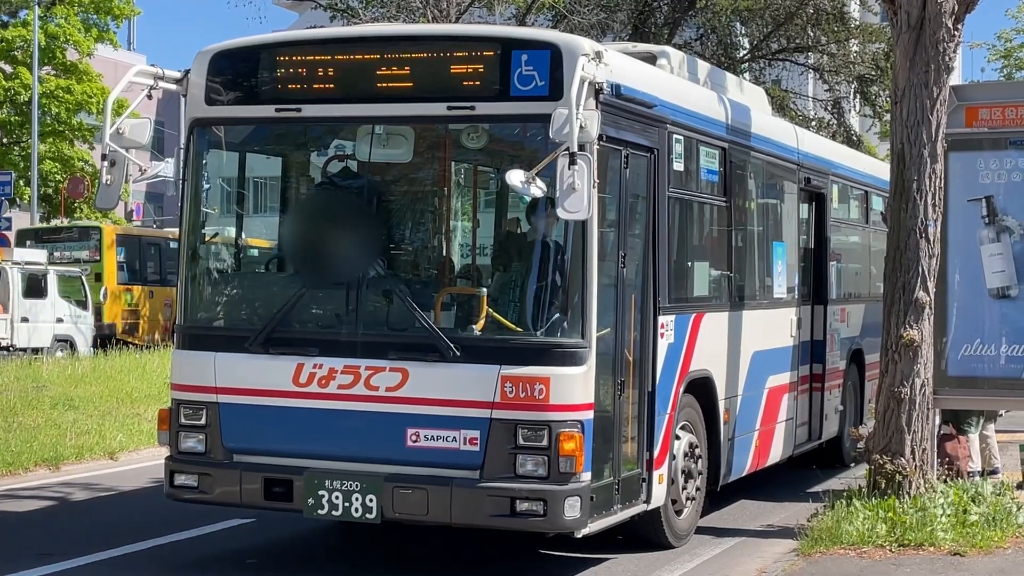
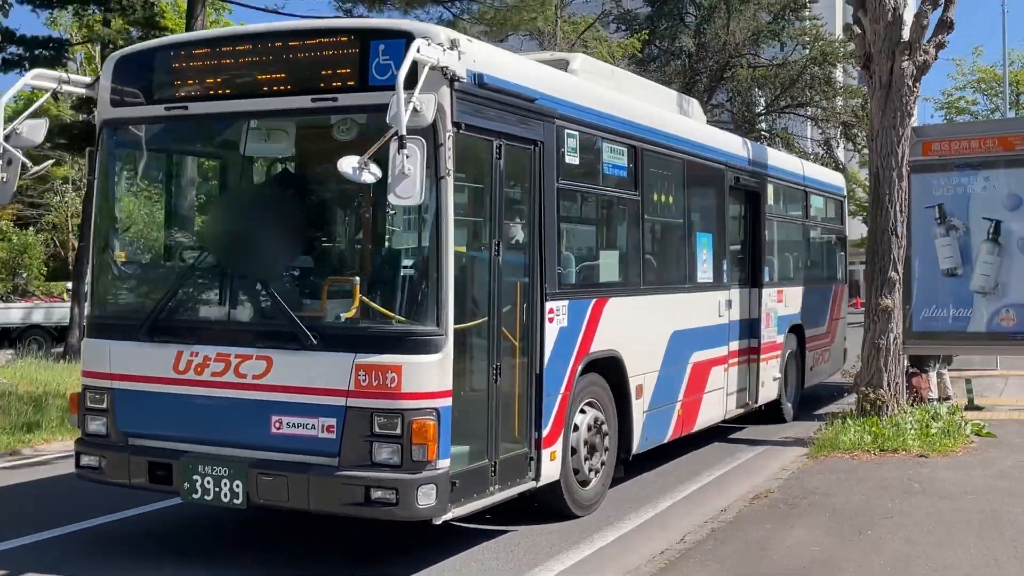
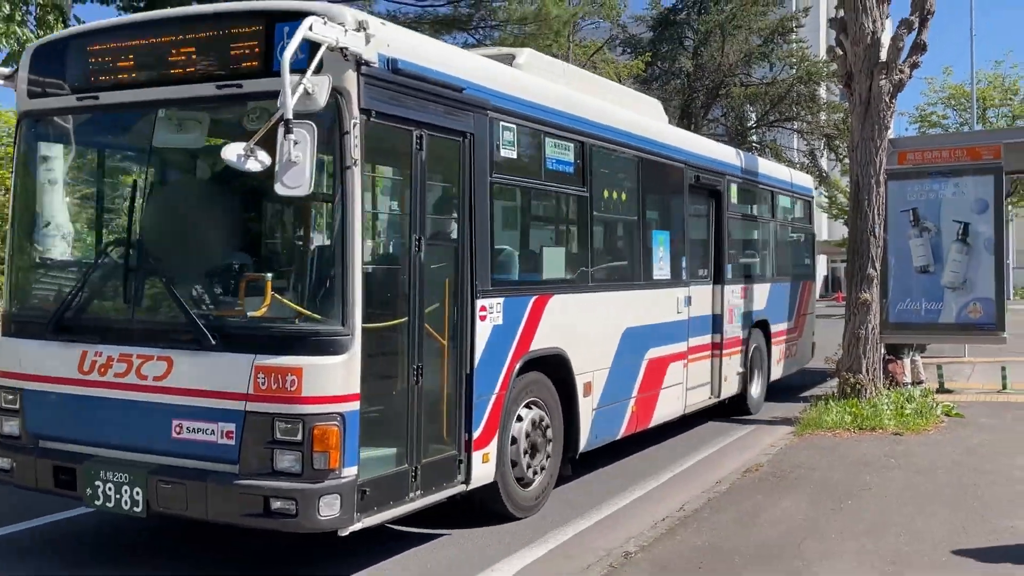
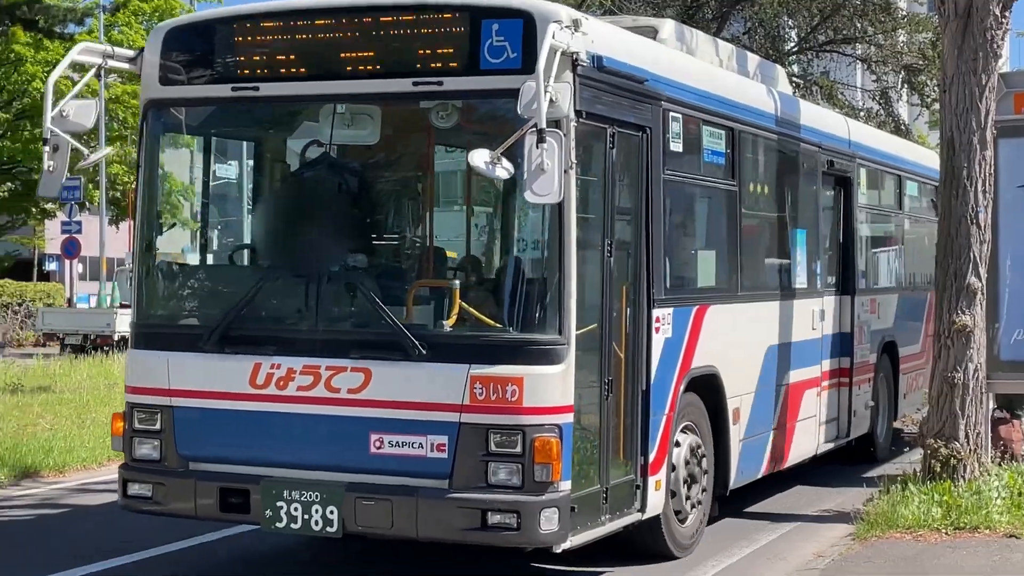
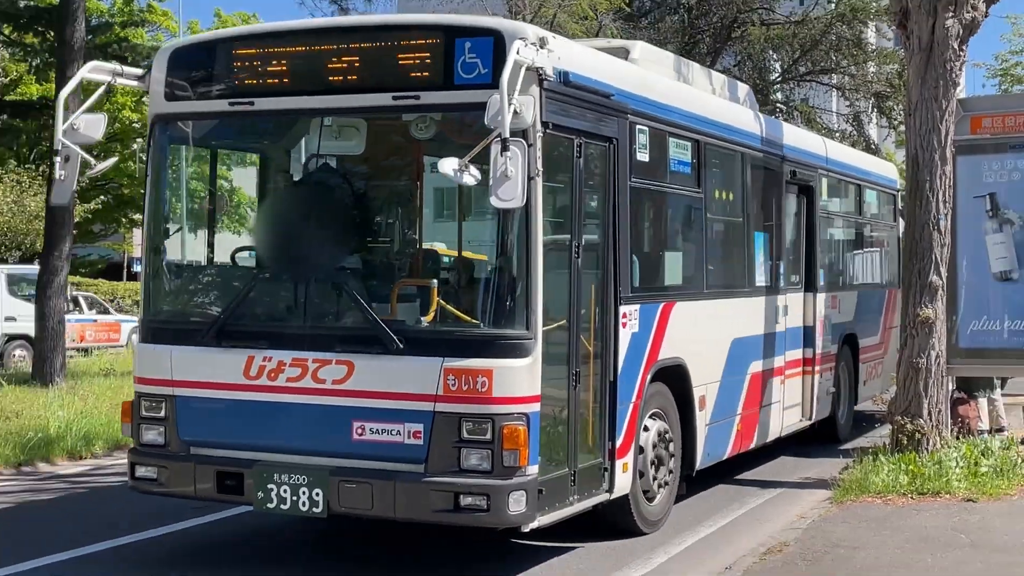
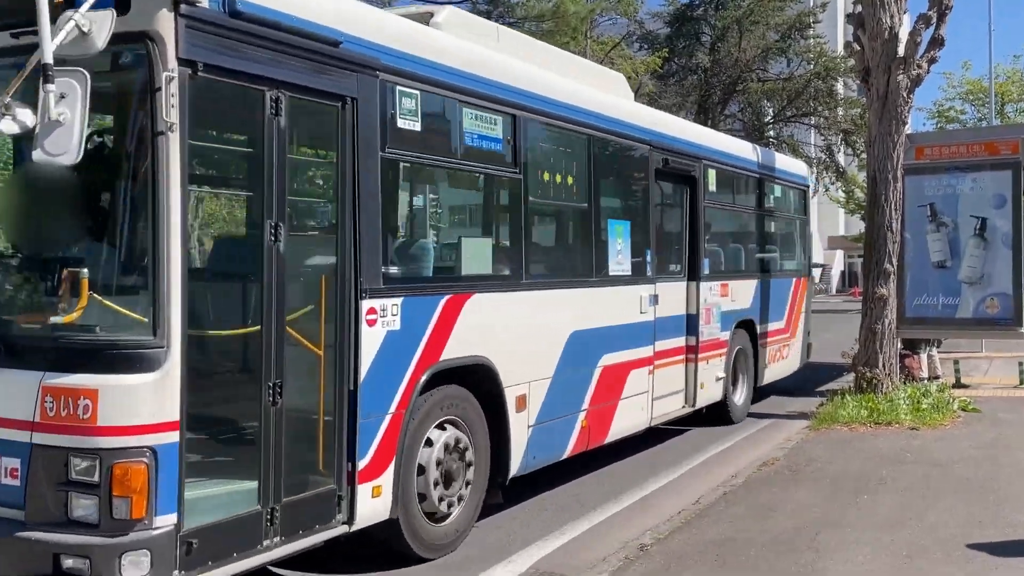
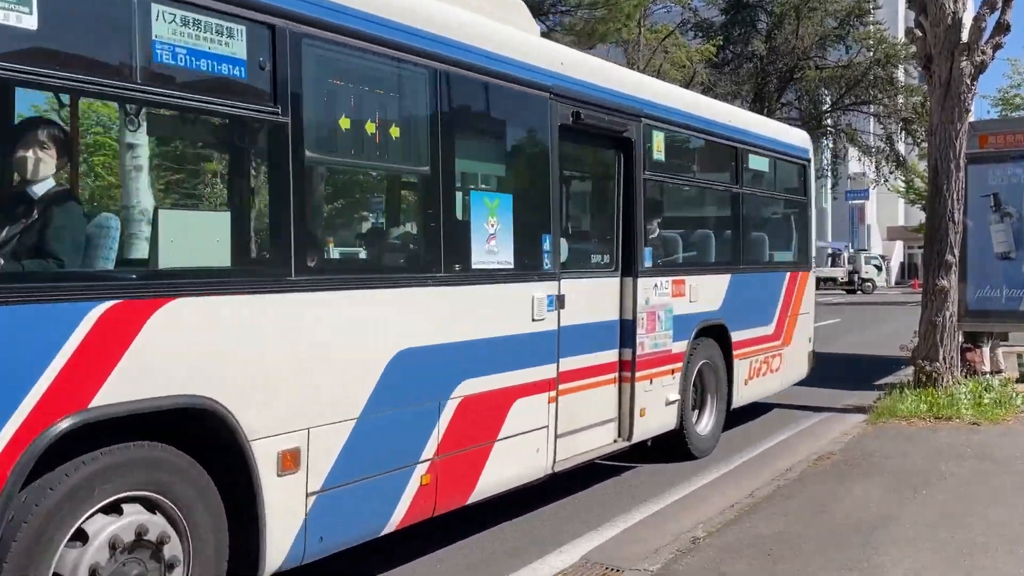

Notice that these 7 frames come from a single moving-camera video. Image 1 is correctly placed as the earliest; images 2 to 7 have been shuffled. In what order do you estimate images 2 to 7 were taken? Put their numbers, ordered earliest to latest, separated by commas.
4, 5, 2, 3, 6, 7
